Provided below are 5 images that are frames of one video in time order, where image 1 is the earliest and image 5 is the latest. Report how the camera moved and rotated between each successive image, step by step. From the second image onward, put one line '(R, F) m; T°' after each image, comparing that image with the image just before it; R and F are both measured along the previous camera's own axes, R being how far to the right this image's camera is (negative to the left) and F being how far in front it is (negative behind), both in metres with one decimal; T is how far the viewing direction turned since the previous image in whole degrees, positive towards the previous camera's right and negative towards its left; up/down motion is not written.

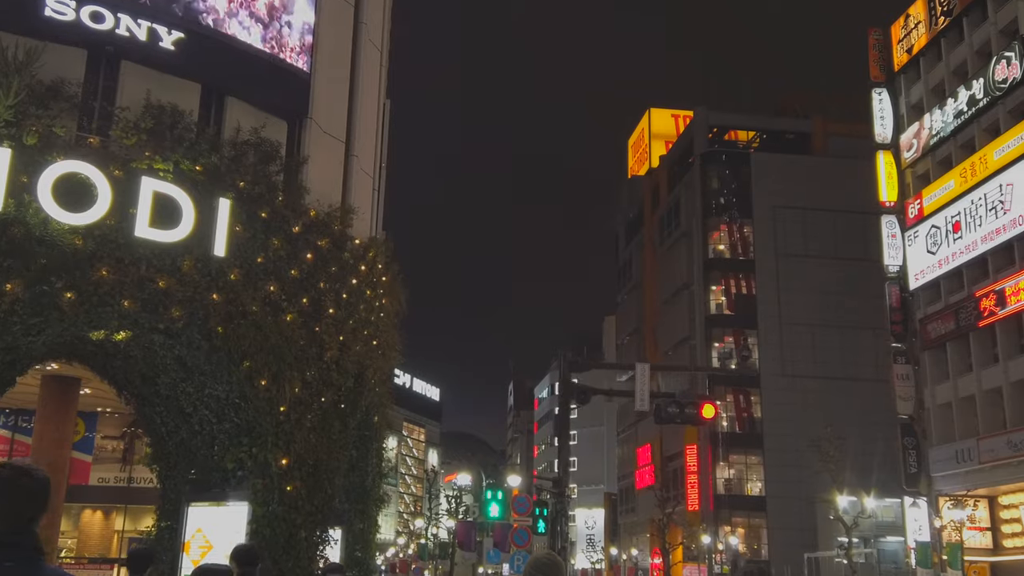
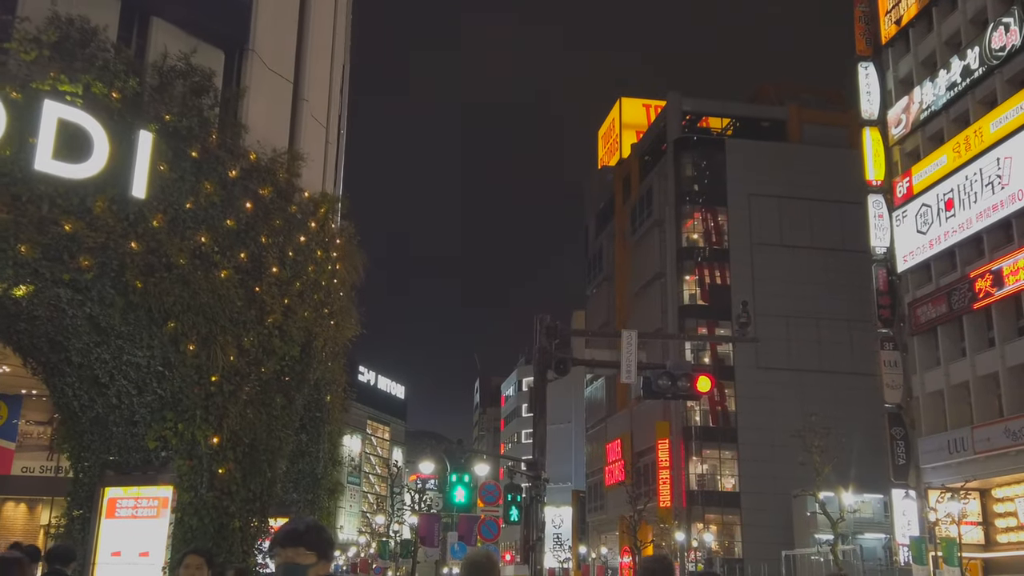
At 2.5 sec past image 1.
(-0.1, +2.0) m; +2°
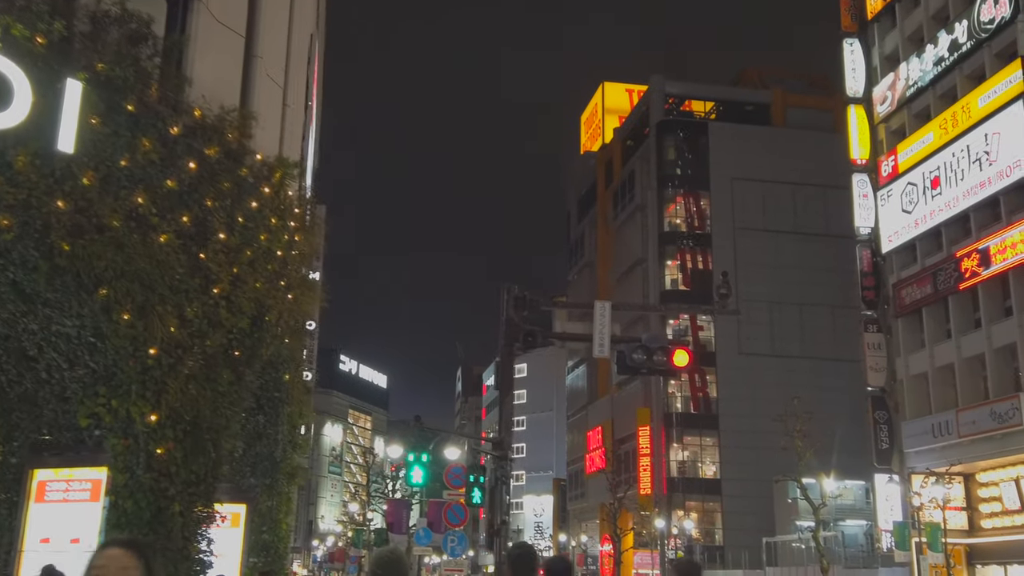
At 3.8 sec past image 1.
(+0.3, +0.9) m; +1°
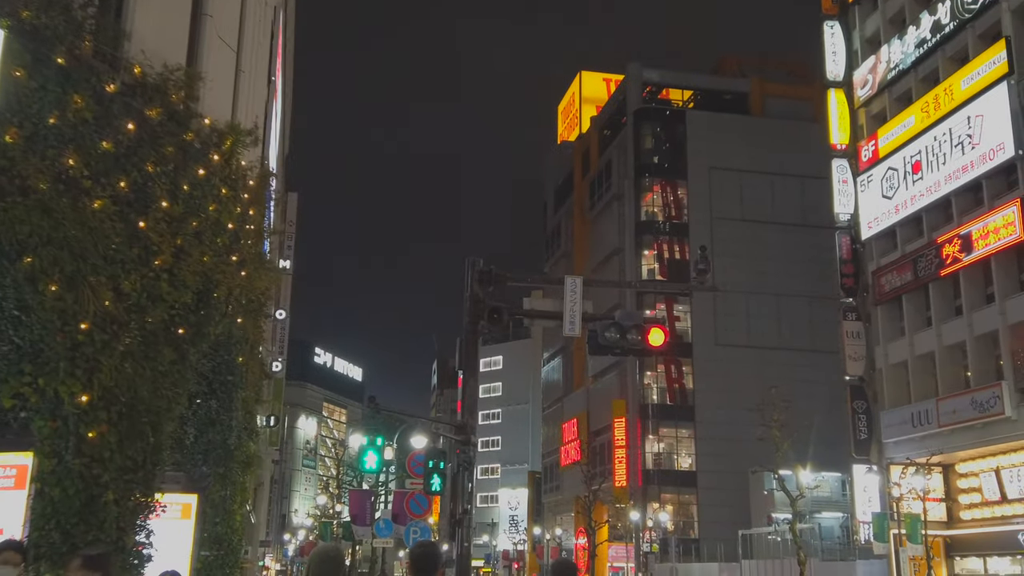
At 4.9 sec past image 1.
(+0.2, +0.9) m; +1°
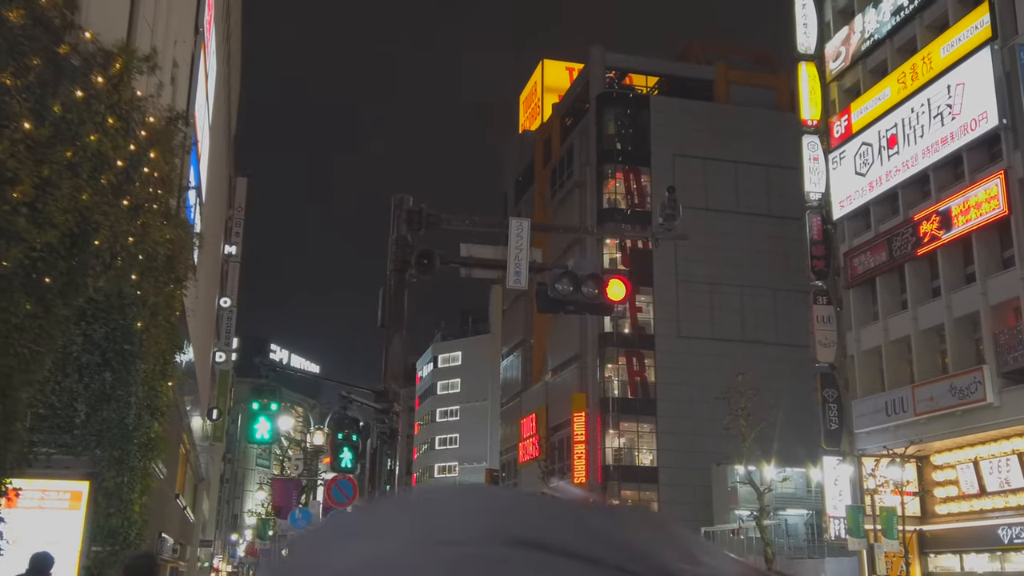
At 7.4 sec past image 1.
(+0.3, +1.9) m; +2°
